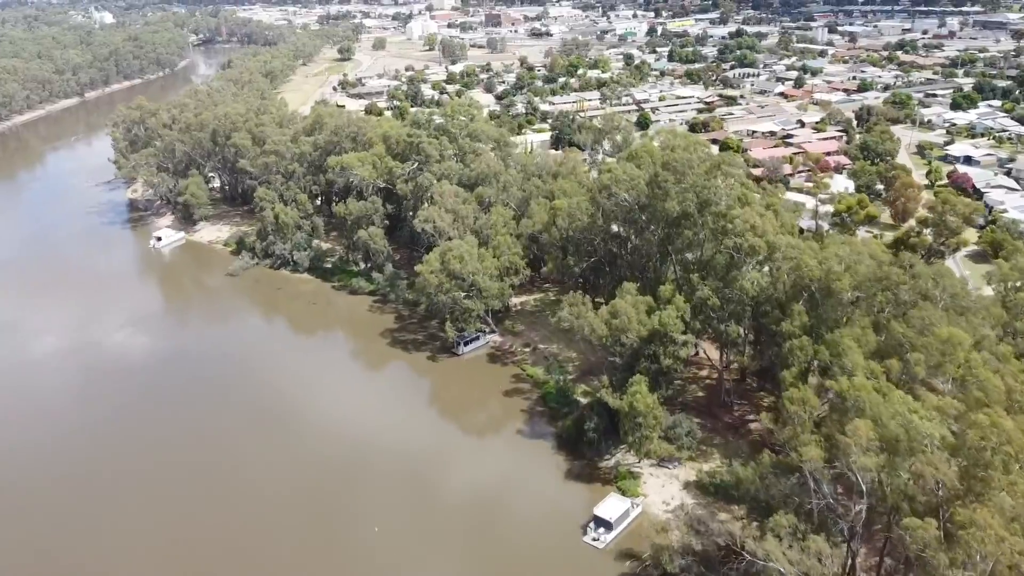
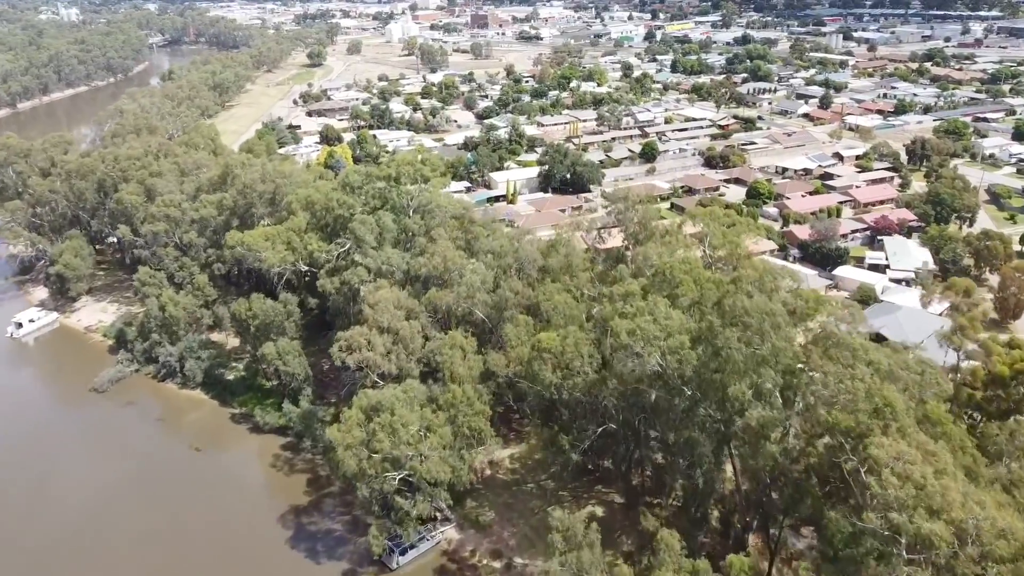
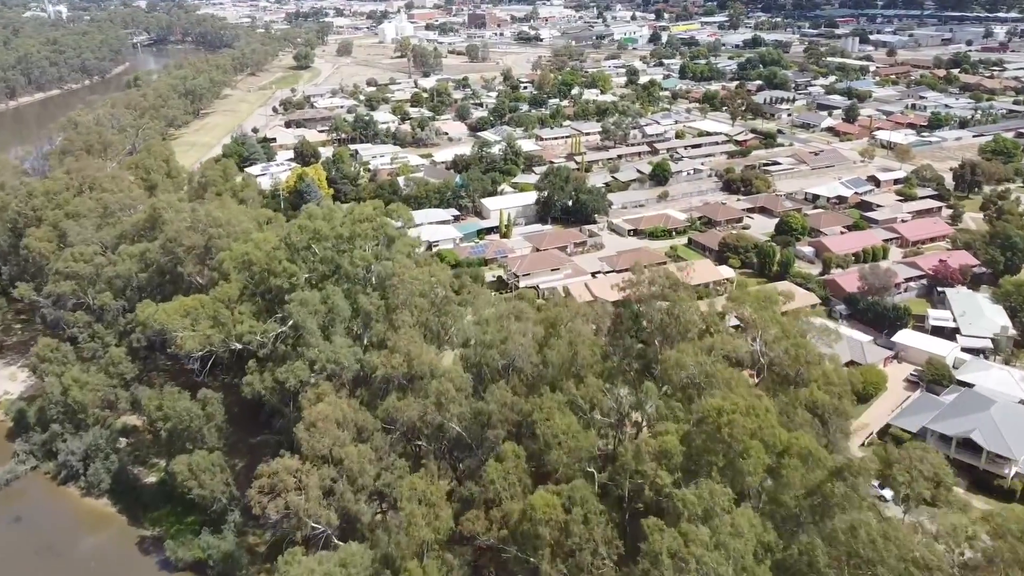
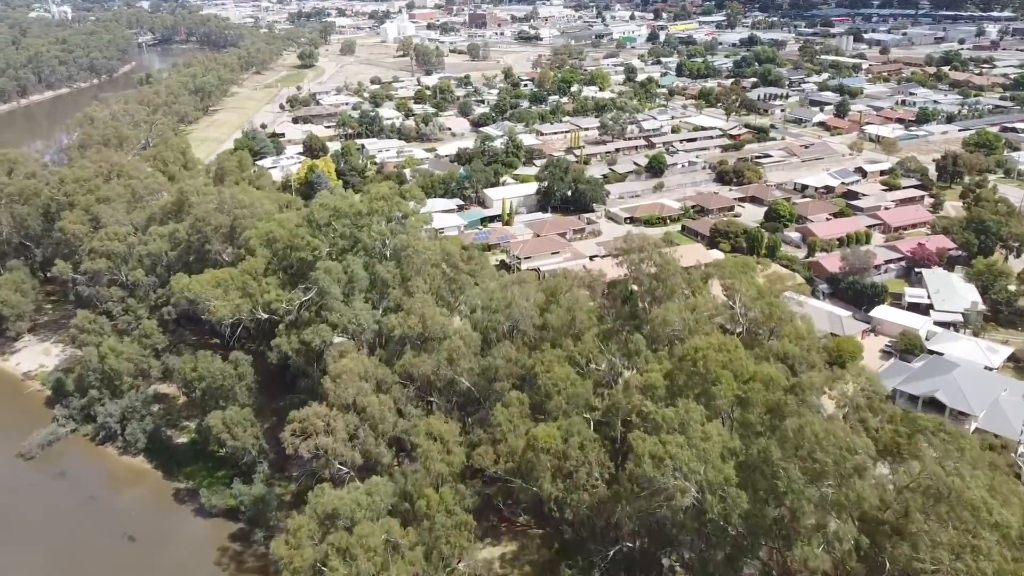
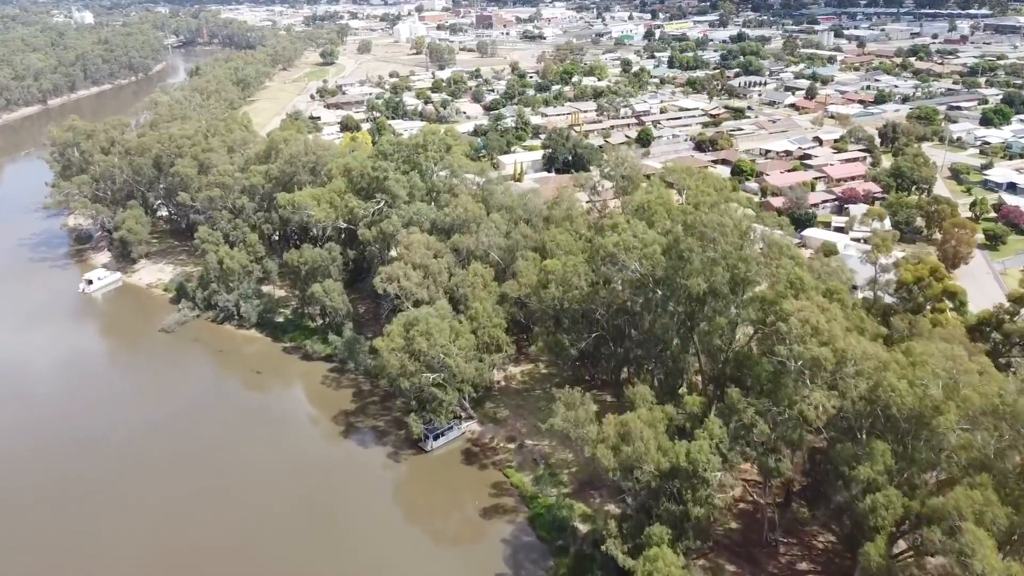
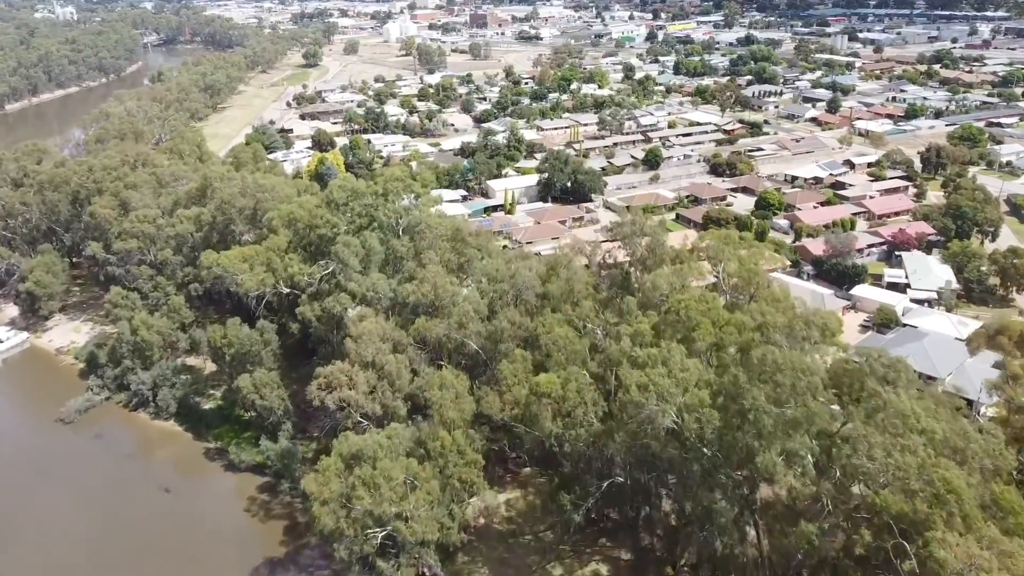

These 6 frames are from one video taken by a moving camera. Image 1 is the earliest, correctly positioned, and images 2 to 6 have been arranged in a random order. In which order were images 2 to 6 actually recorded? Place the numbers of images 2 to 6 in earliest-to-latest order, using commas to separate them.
5, 2, 6, 4, 3
